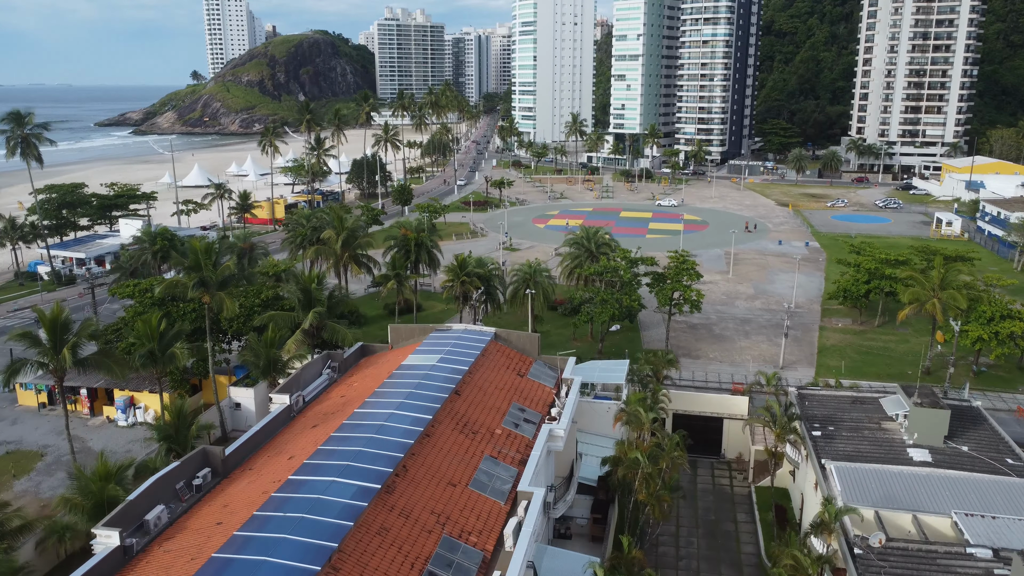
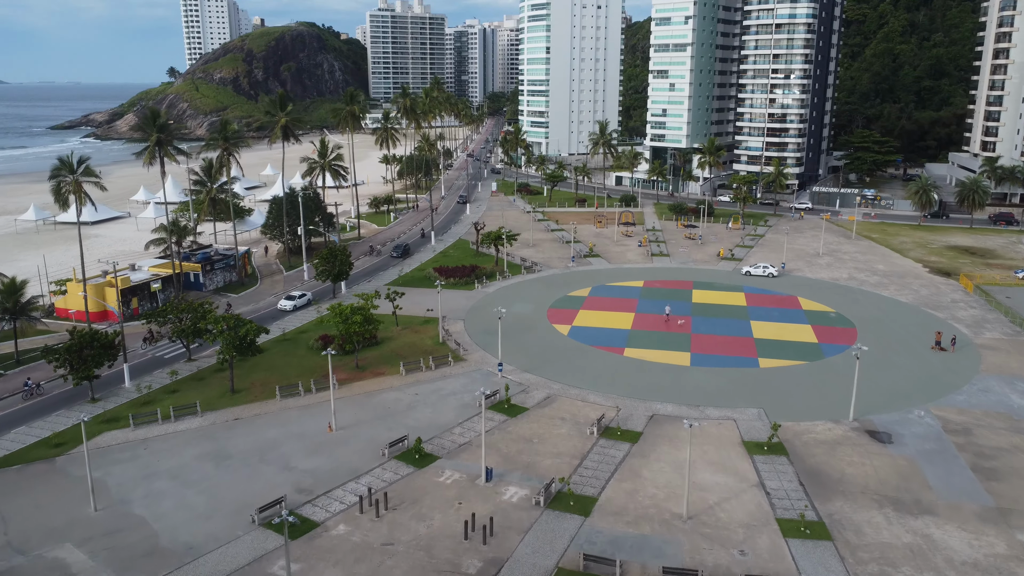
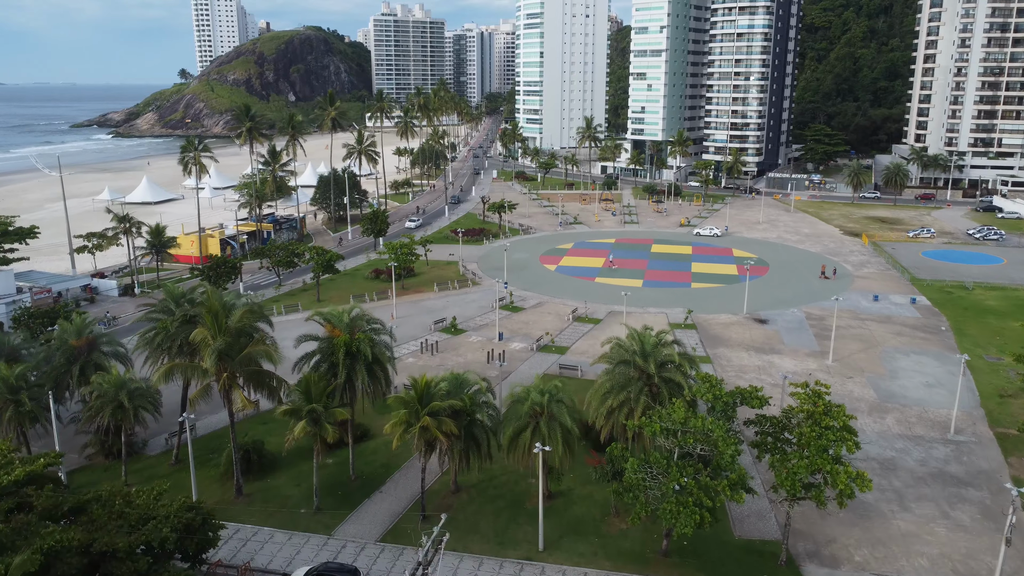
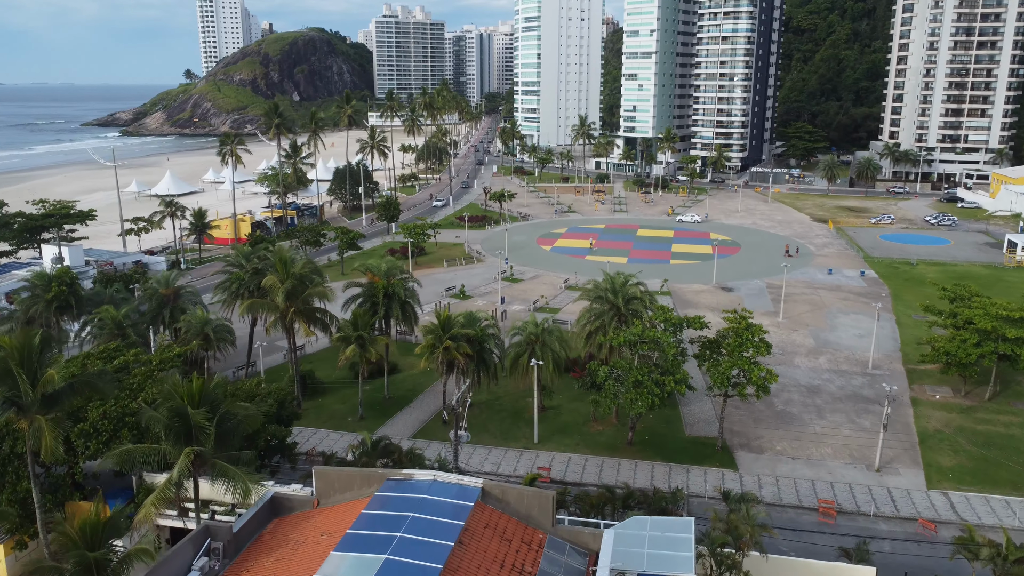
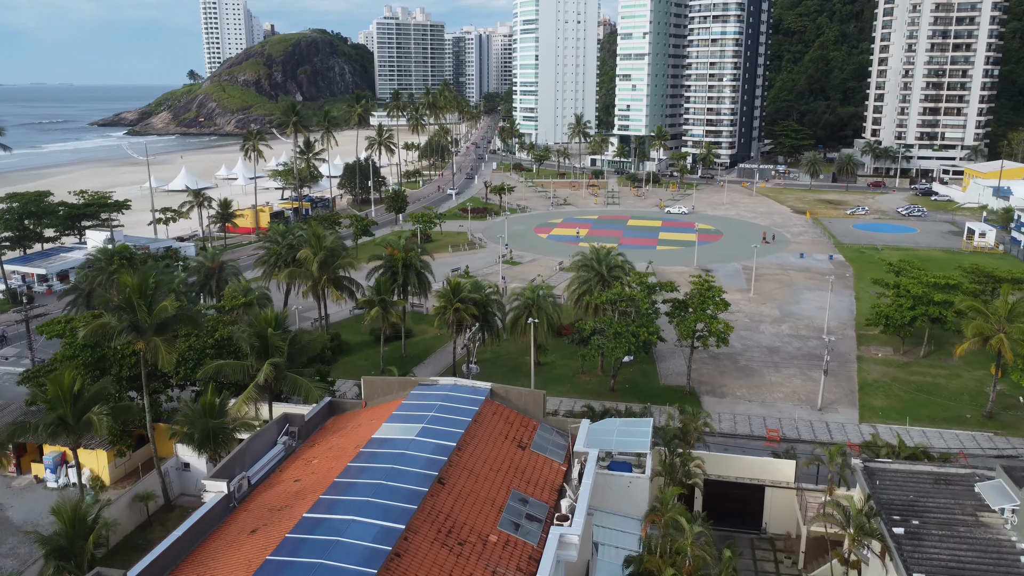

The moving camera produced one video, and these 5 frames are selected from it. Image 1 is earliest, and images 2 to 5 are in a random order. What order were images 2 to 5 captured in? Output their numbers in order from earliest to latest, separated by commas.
5, 4, 3, 2
